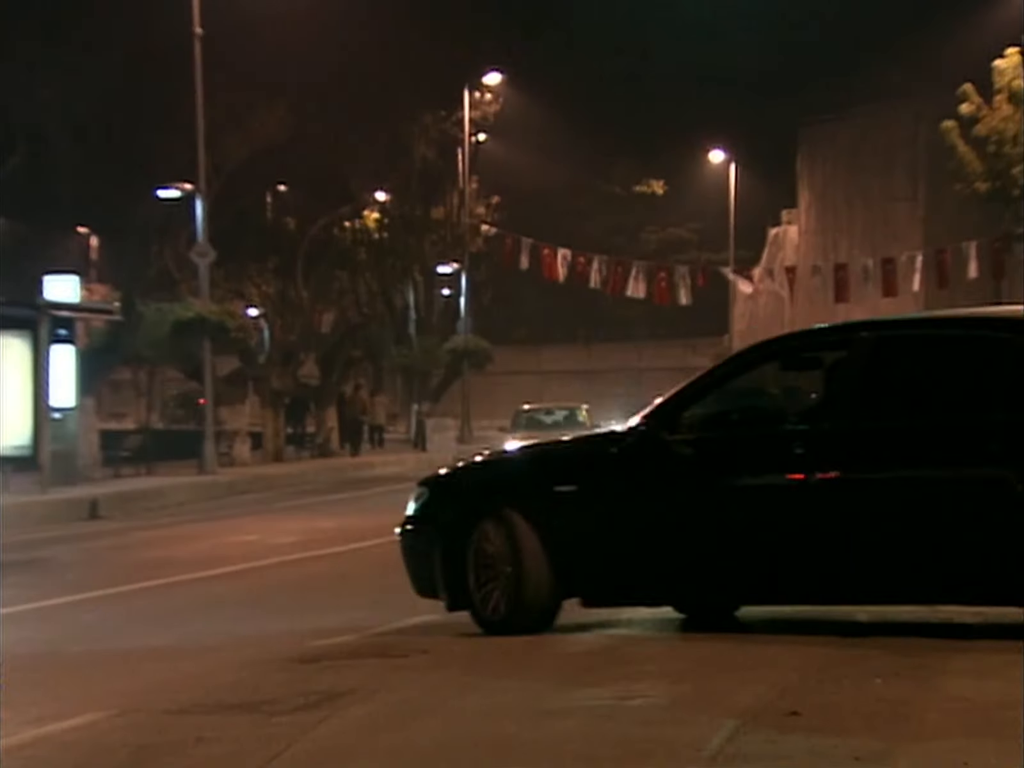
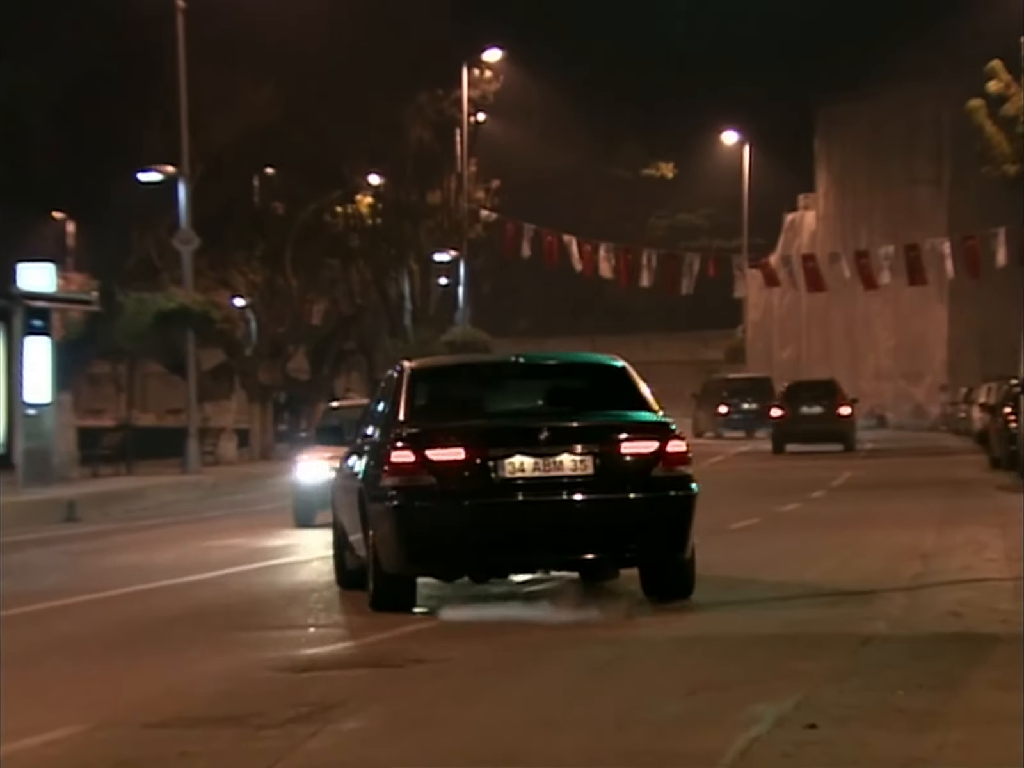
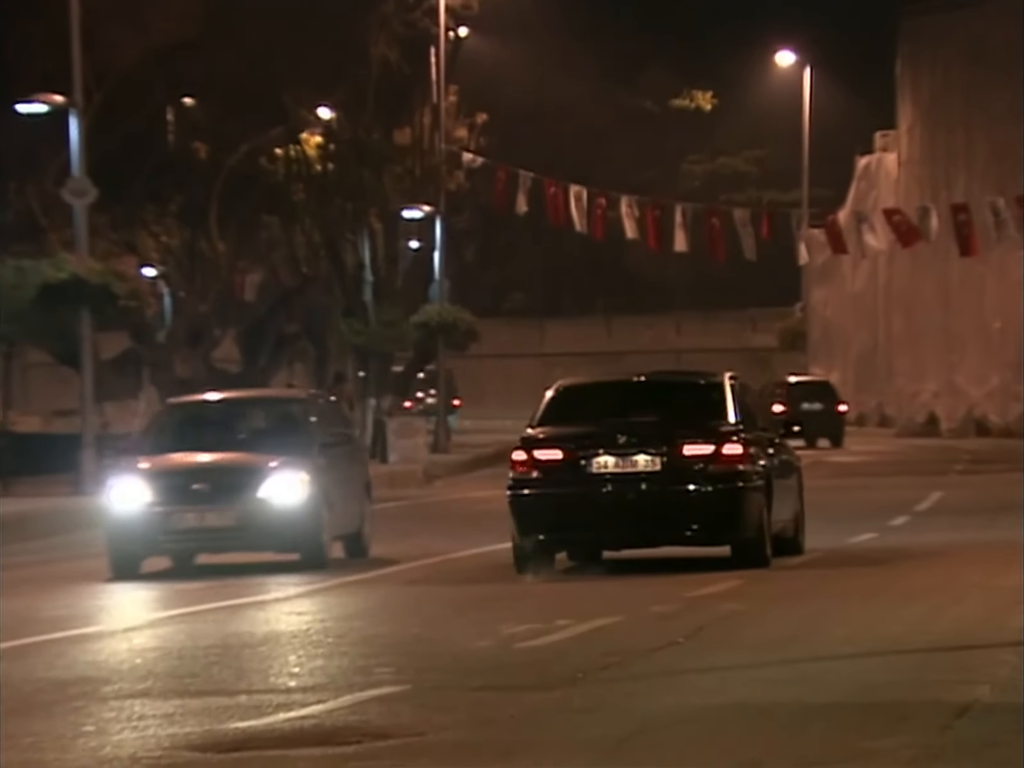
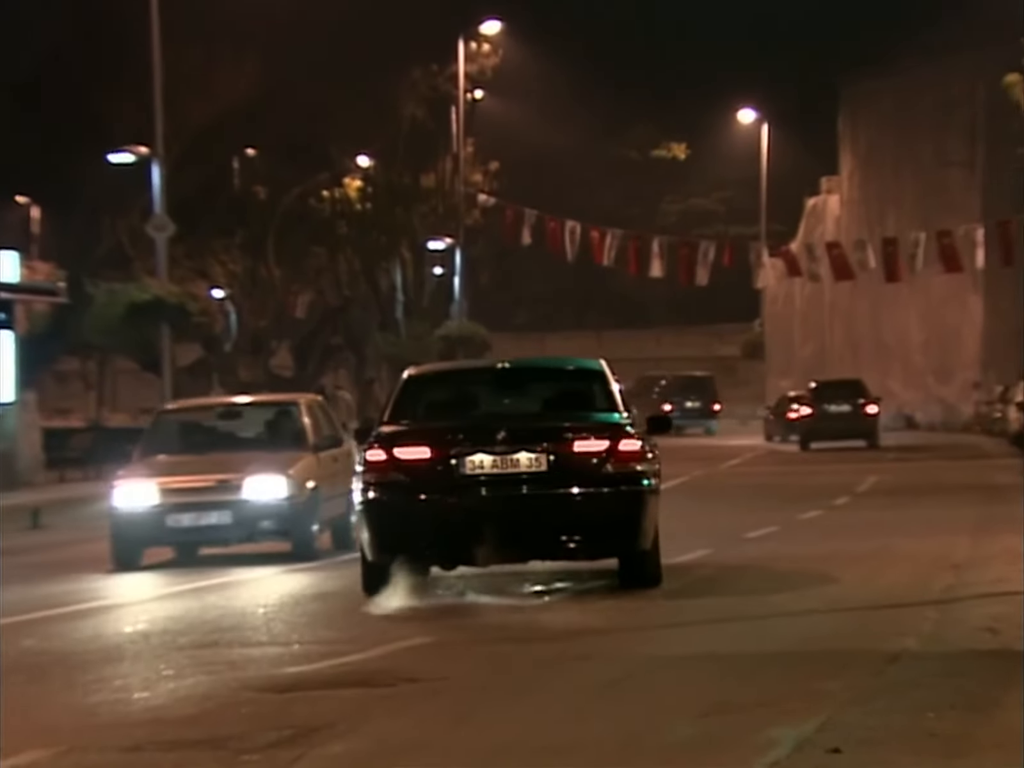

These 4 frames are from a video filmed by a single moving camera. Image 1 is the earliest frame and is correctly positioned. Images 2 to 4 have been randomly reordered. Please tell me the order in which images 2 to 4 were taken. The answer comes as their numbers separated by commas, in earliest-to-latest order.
2, 4, 3
